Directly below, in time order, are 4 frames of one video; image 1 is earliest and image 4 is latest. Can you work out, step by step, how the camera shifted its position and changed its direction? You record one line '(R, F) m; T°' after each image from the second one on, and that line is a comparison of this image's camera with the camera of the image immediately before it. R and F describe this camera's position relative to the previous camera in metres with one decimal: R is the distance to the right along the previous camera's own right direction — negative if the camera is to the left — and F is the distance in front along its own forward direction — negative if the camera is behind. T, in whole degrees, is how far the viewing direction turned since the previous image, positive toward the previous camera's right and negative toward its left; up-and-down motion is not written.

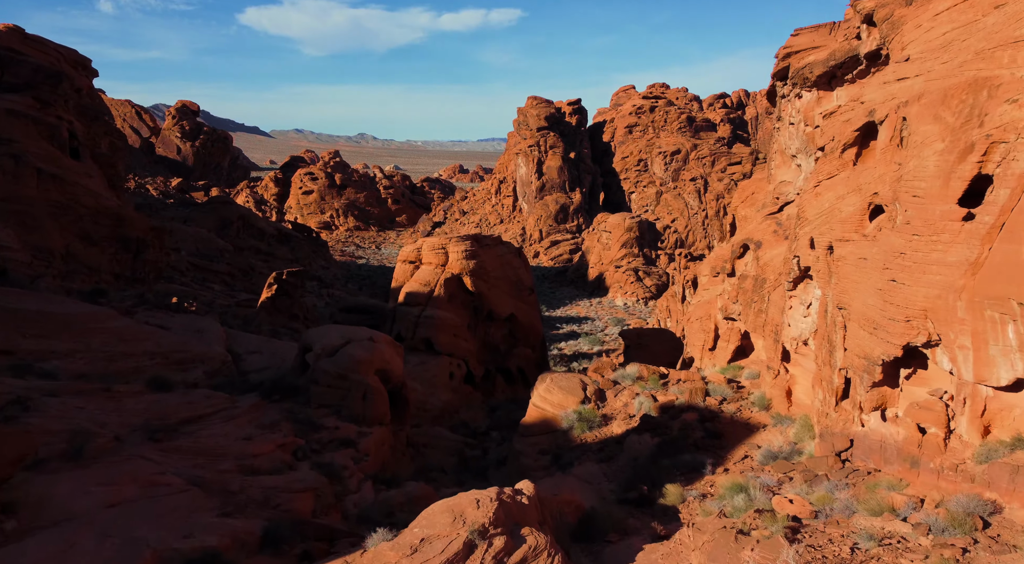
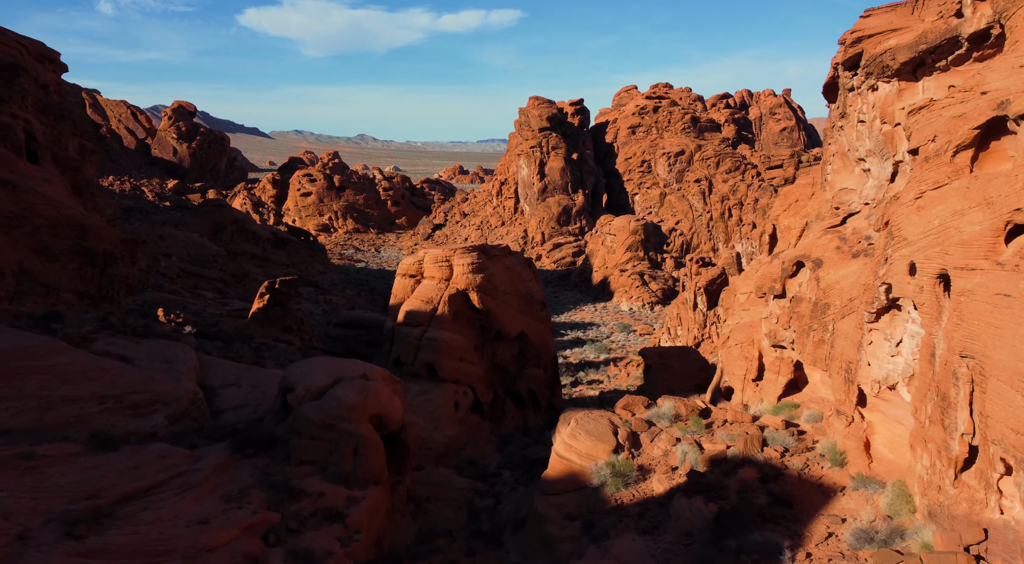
(-0.1, +1.2) m; 0°
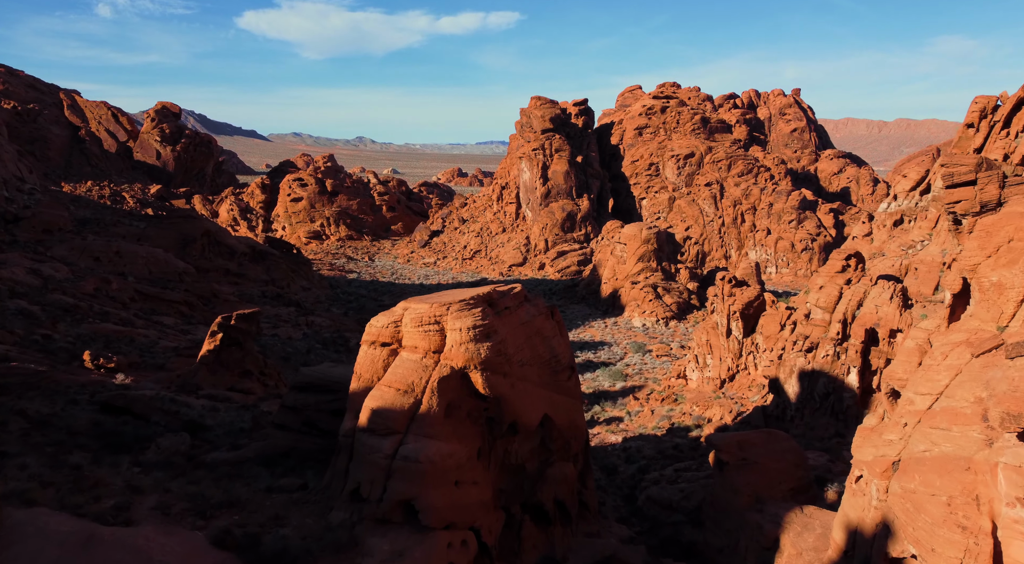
(-0.2, +3.6) m; 0°
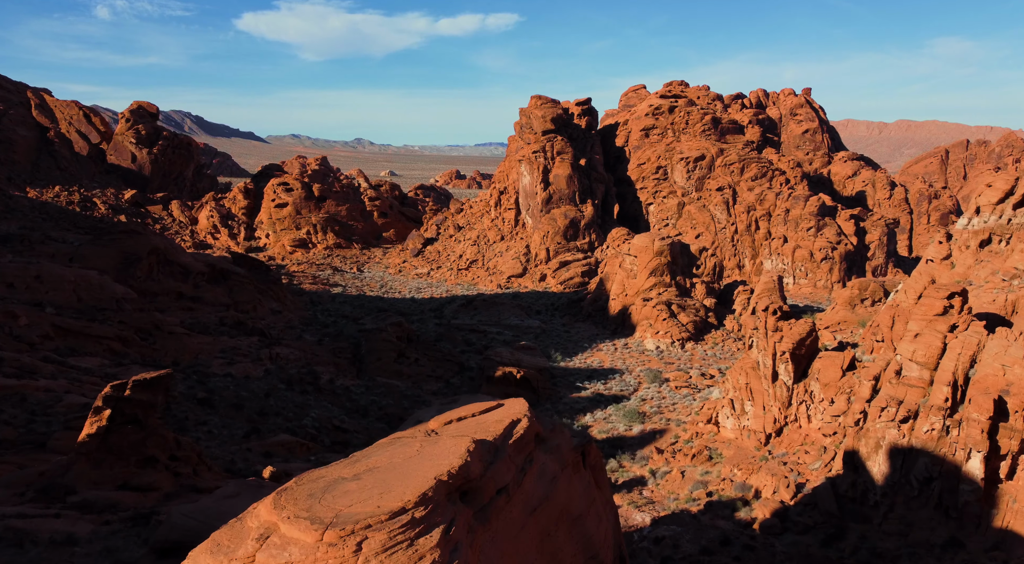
(0.0, +4.3) m; 0°
